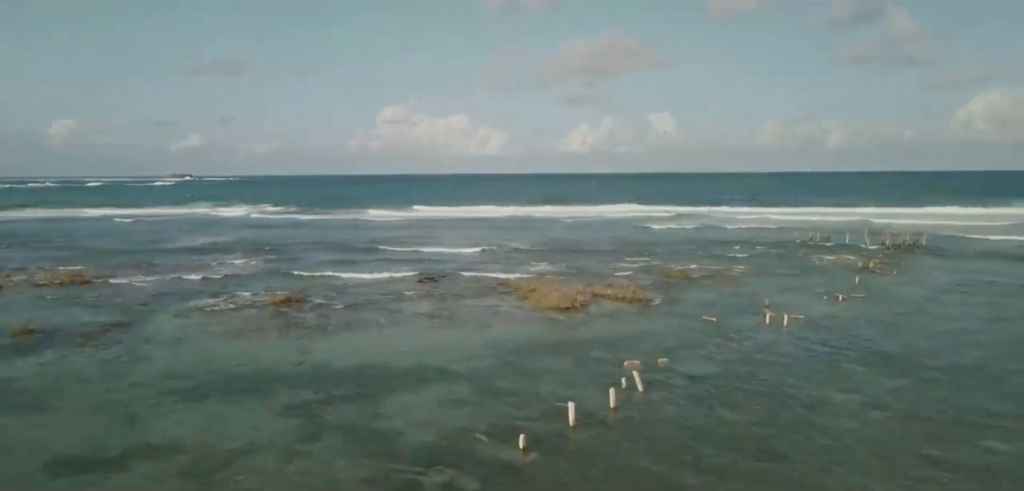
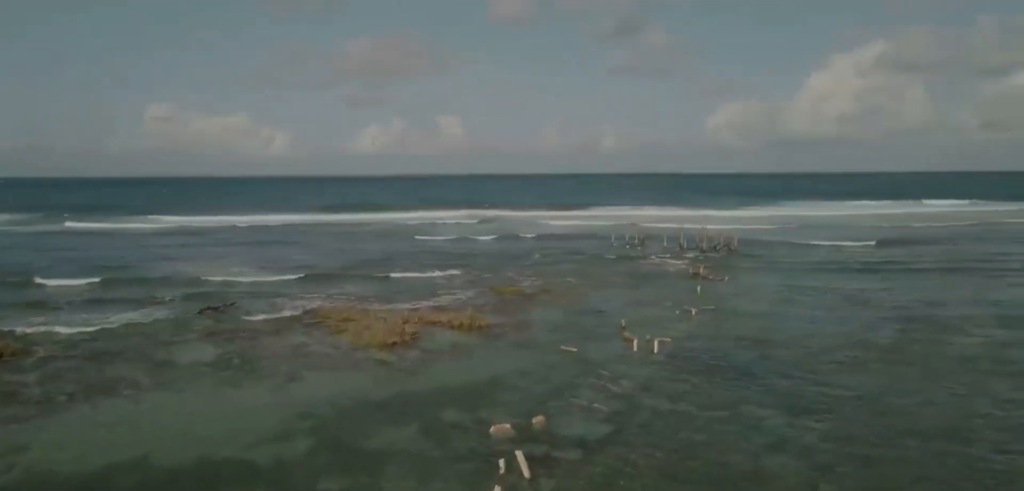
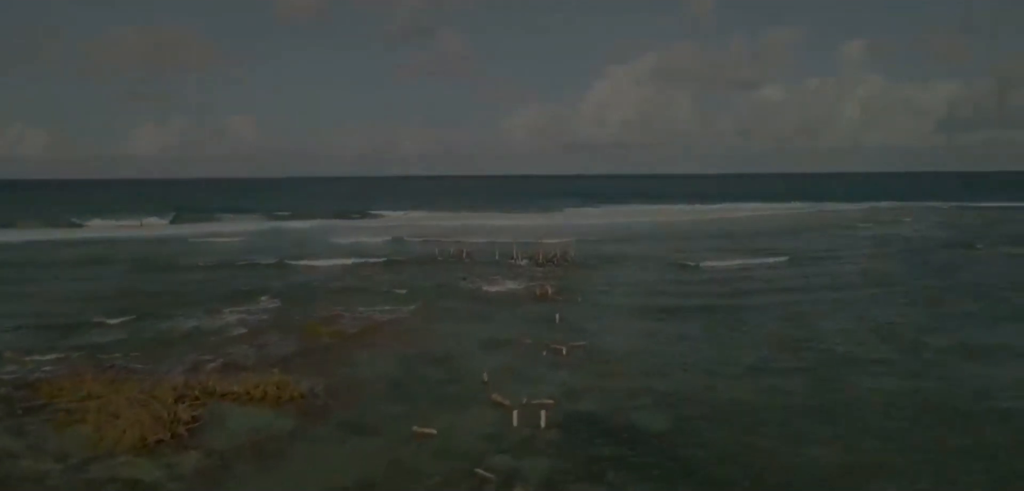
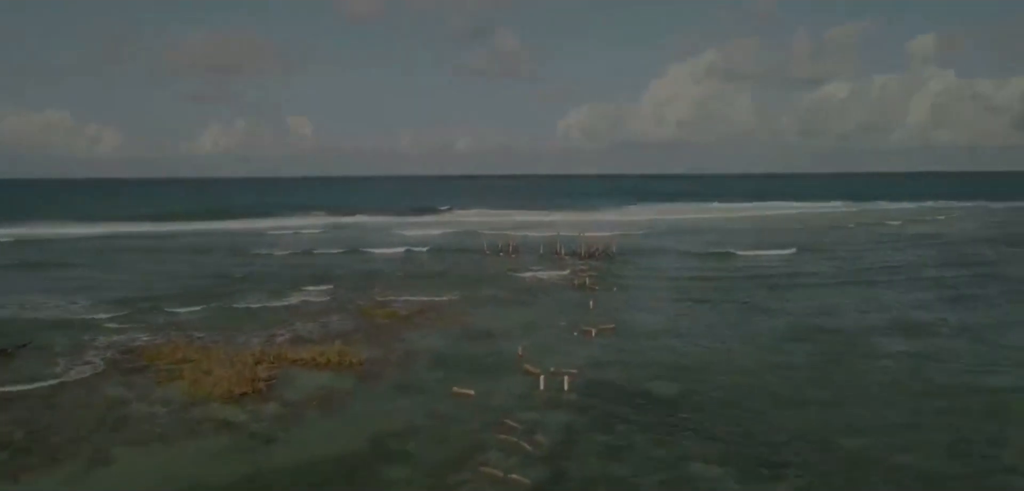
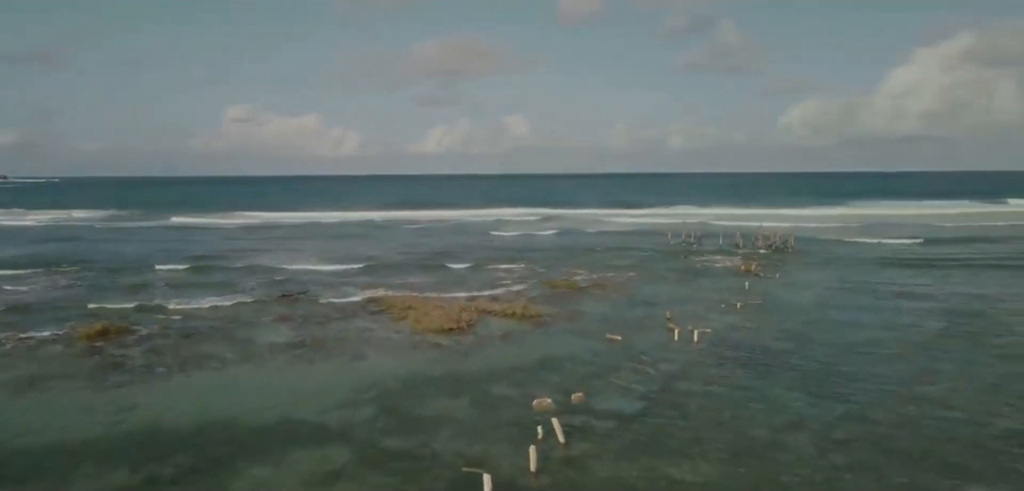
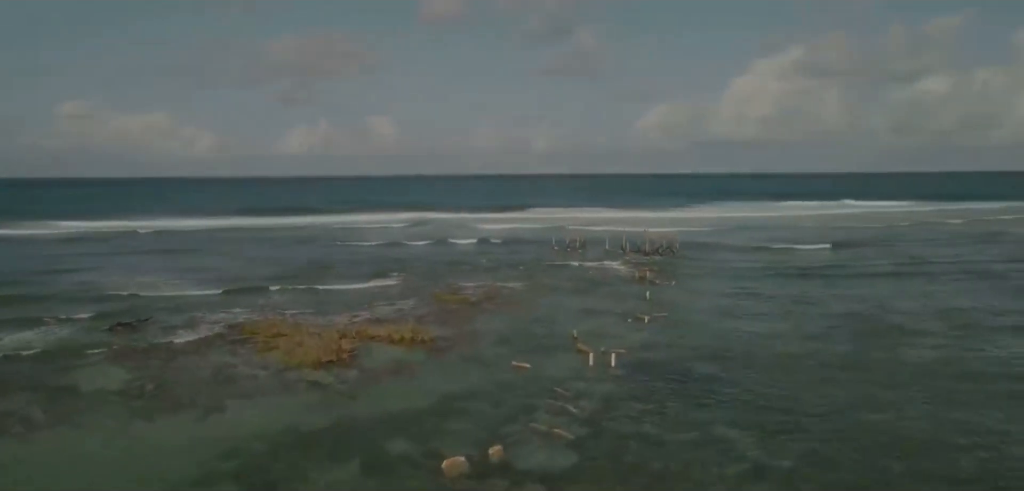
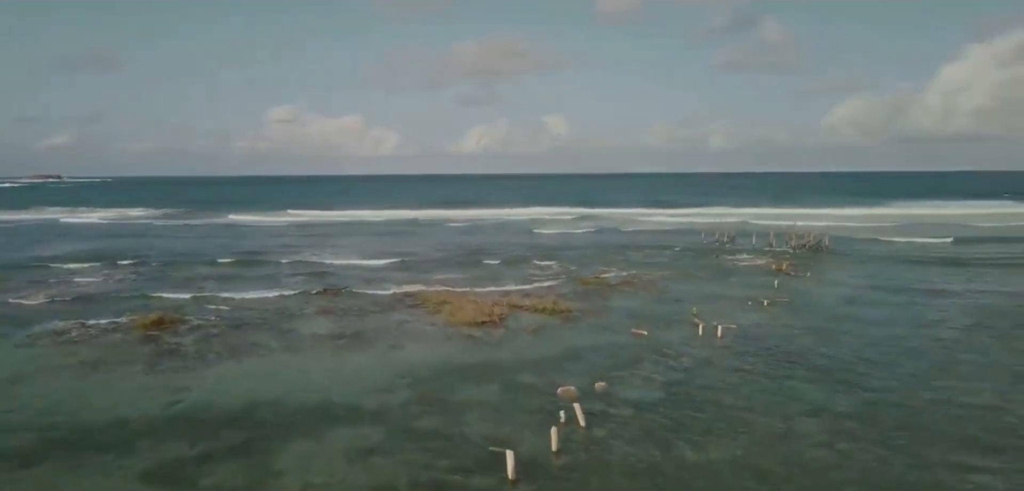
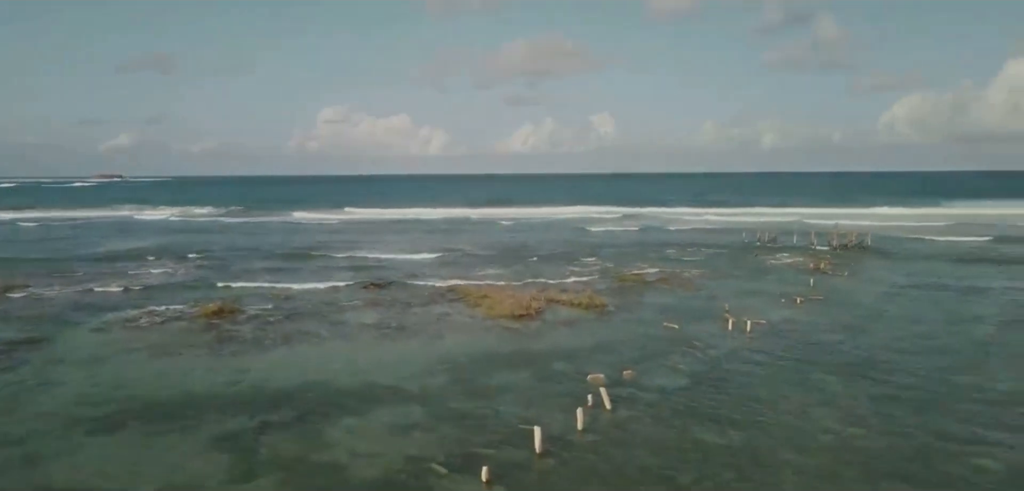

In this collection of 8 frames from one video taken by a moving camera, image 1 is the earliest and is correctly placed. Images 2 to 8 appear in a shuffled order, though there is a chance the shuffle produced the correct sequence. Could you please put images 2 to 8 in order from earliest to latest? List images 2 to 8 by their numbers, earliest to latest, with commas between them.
8, 7, 5, 2, 6, 4, 3
